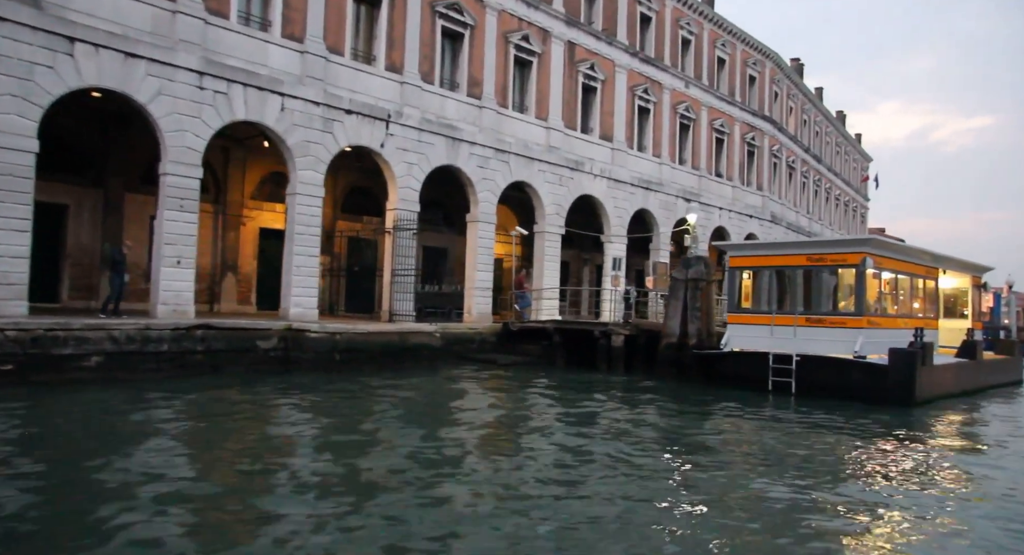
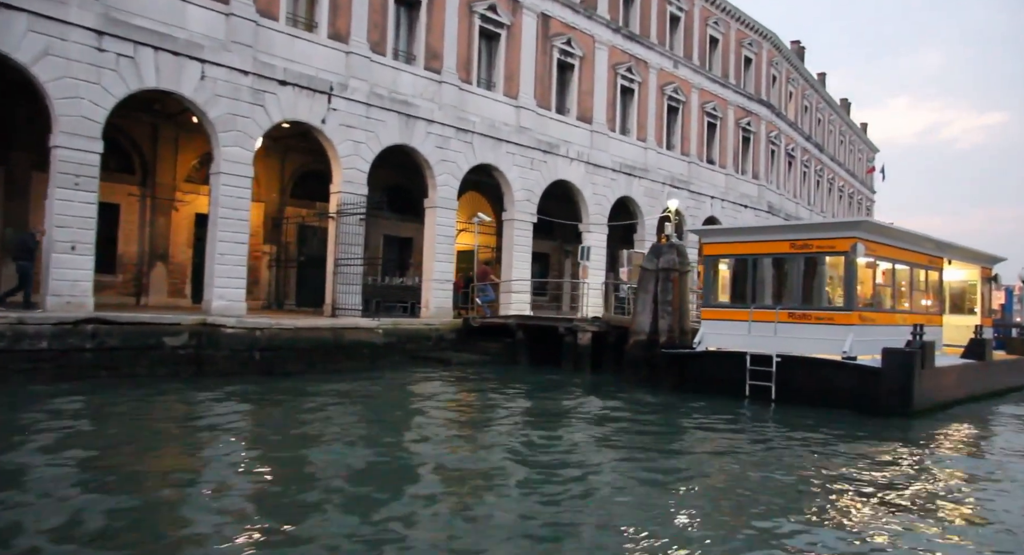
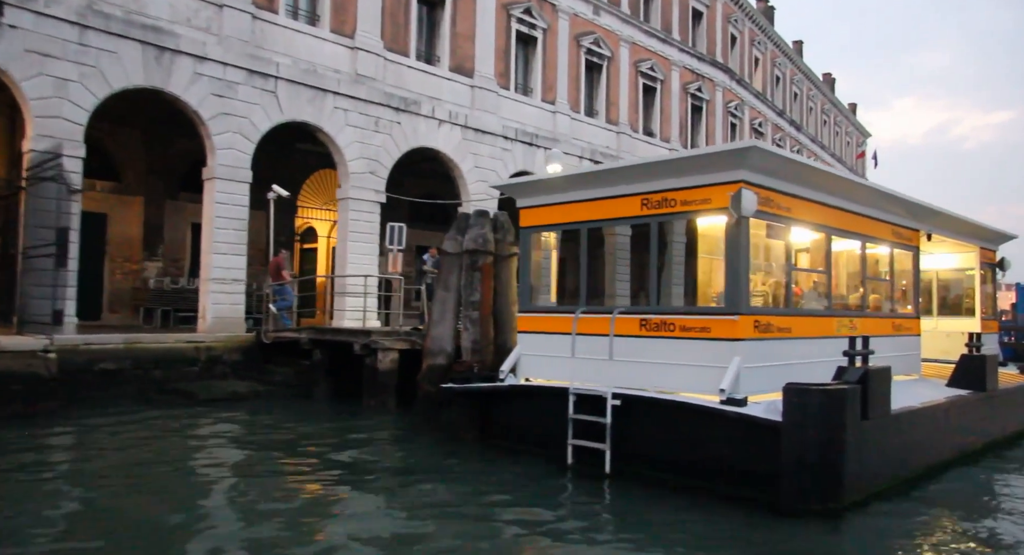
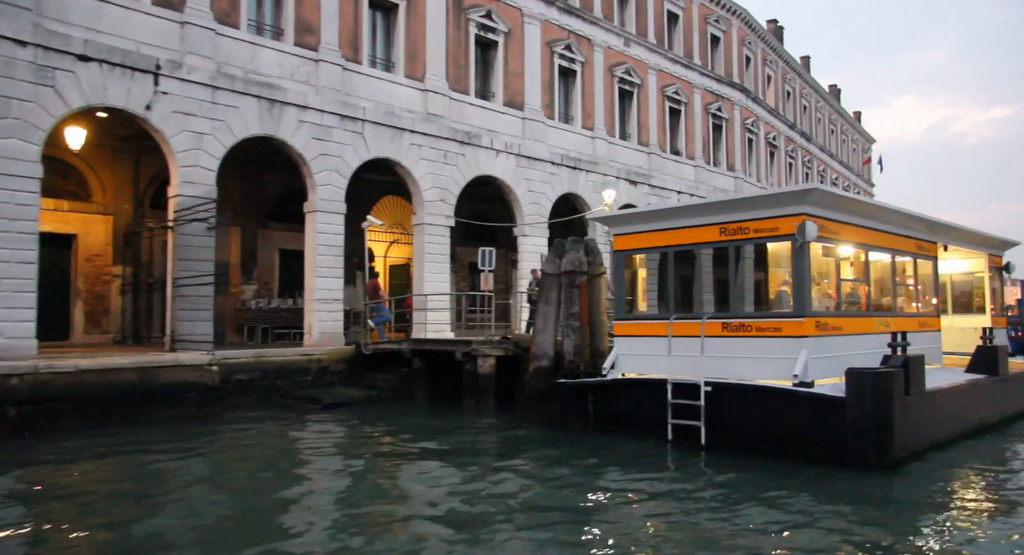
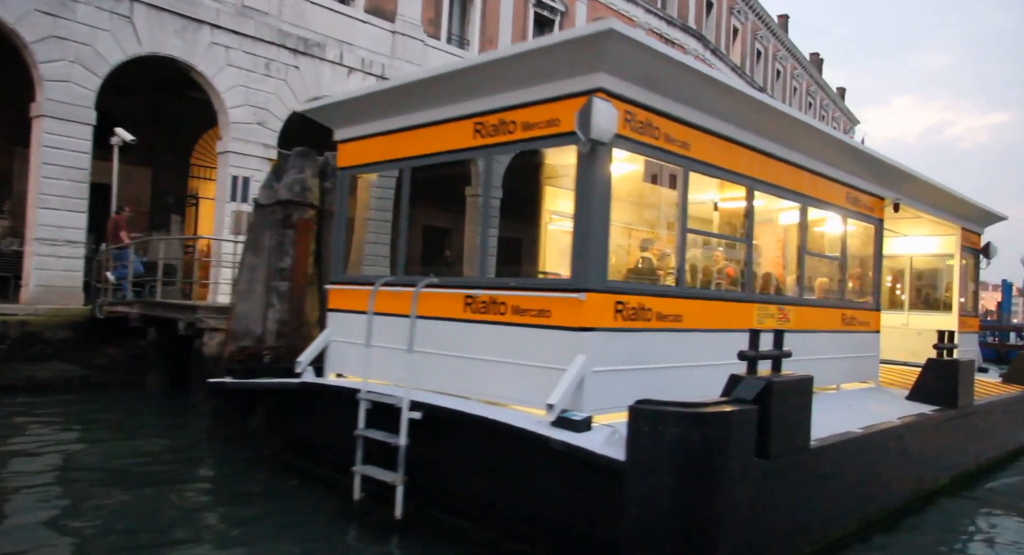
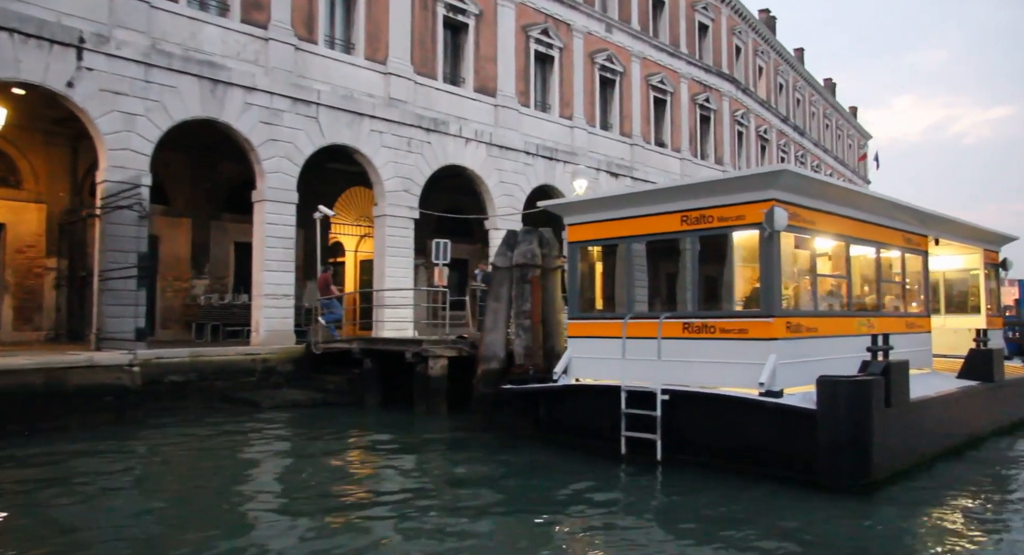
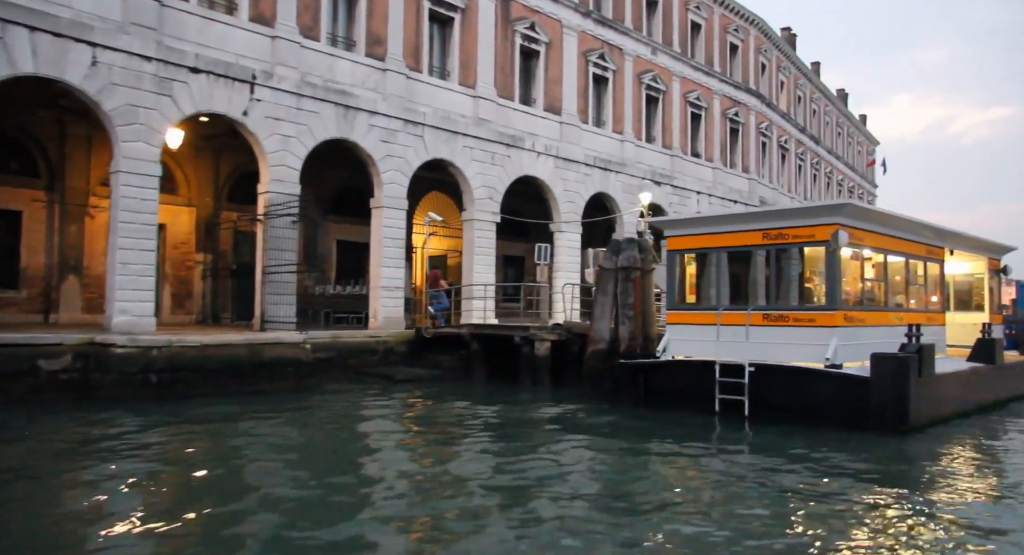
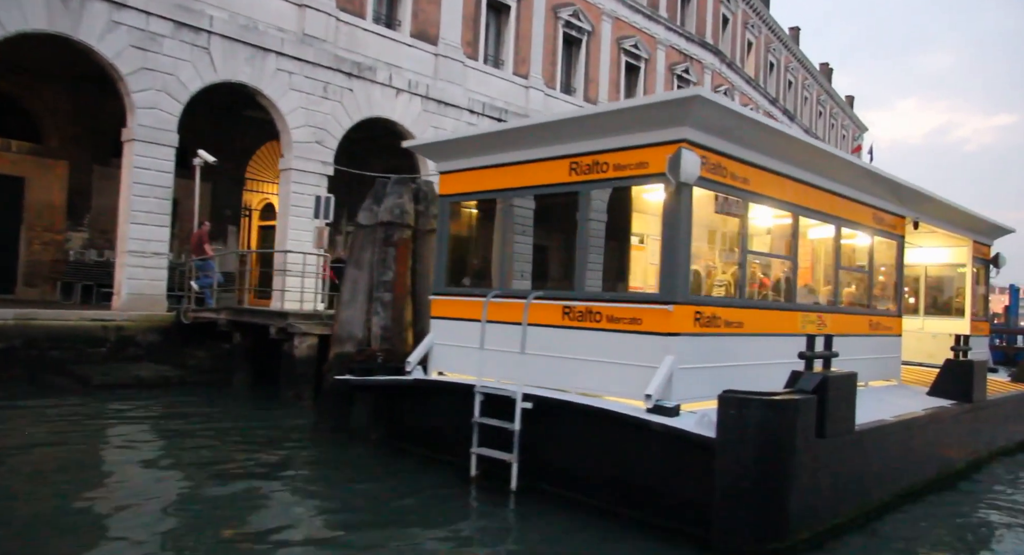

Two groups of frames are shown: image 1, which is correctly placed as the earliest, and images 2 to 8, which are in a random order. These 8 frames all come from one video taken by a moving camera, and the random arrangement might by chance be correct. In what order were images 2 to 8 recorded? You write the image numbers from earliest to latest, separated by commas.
2, 7, 4, 6, 3, 8, 5
